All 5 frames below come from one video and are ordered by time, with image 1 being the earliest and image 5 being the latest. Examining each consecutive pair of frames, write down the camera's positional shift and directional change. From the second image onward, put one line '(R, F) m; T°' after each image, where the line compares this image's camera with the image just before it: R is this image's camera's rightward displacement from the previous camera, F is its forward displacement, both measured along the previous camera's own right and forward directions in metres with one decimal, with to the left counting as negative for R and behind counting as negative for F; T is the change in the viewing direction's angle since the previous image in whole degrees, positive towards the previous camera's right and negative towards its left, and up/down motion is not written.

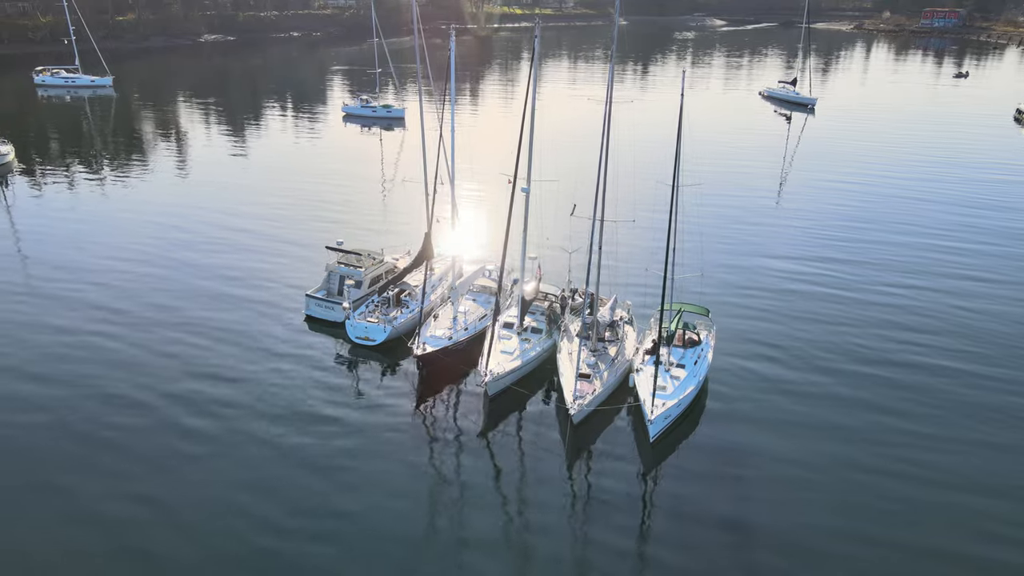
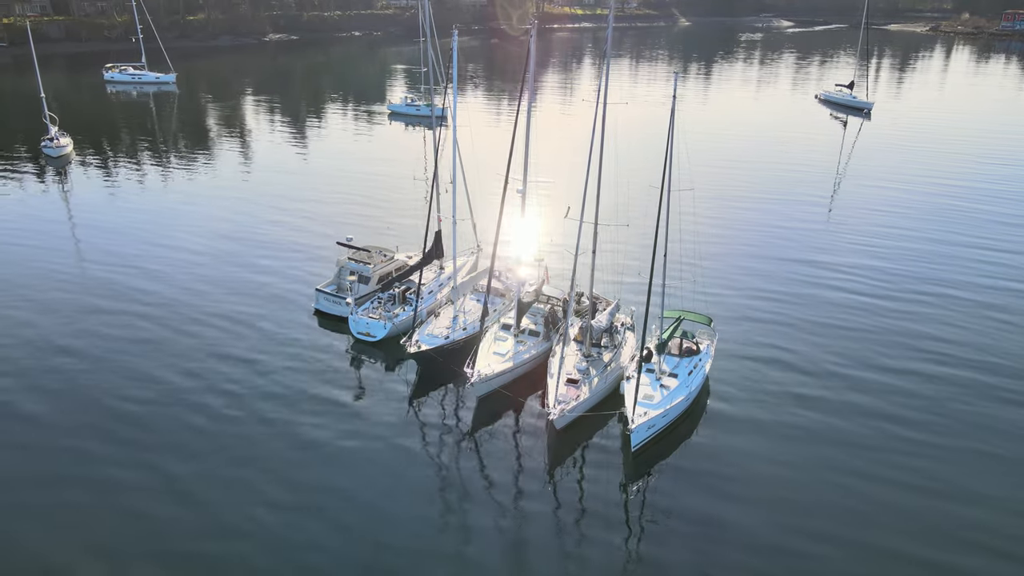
(+1.5, +0.2) m; -4°
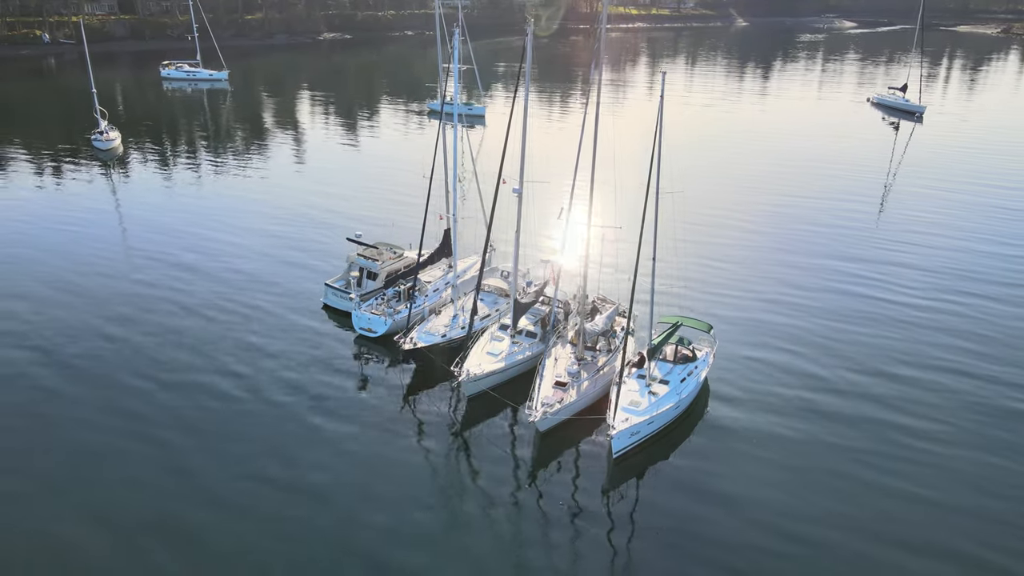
(+1.3, +0.2) m; -4°
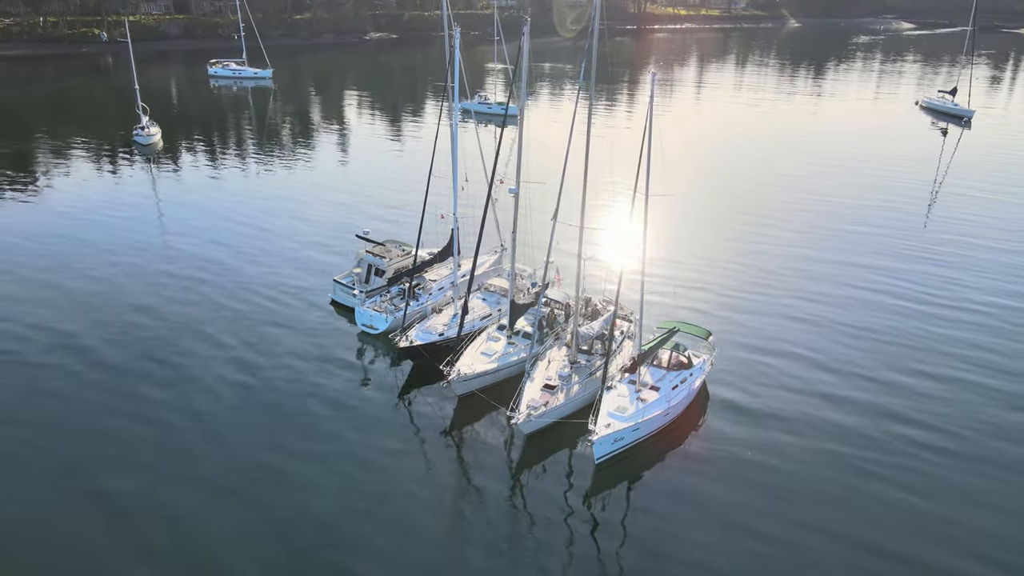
(+1.2, +0.1) m; -3°
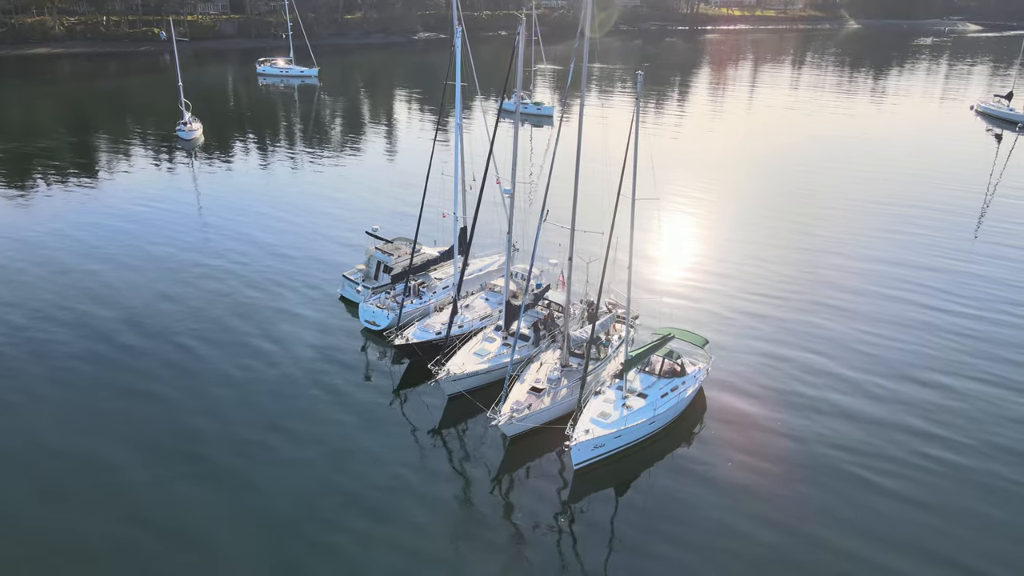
(+1.3, +0.2) m; -4°
